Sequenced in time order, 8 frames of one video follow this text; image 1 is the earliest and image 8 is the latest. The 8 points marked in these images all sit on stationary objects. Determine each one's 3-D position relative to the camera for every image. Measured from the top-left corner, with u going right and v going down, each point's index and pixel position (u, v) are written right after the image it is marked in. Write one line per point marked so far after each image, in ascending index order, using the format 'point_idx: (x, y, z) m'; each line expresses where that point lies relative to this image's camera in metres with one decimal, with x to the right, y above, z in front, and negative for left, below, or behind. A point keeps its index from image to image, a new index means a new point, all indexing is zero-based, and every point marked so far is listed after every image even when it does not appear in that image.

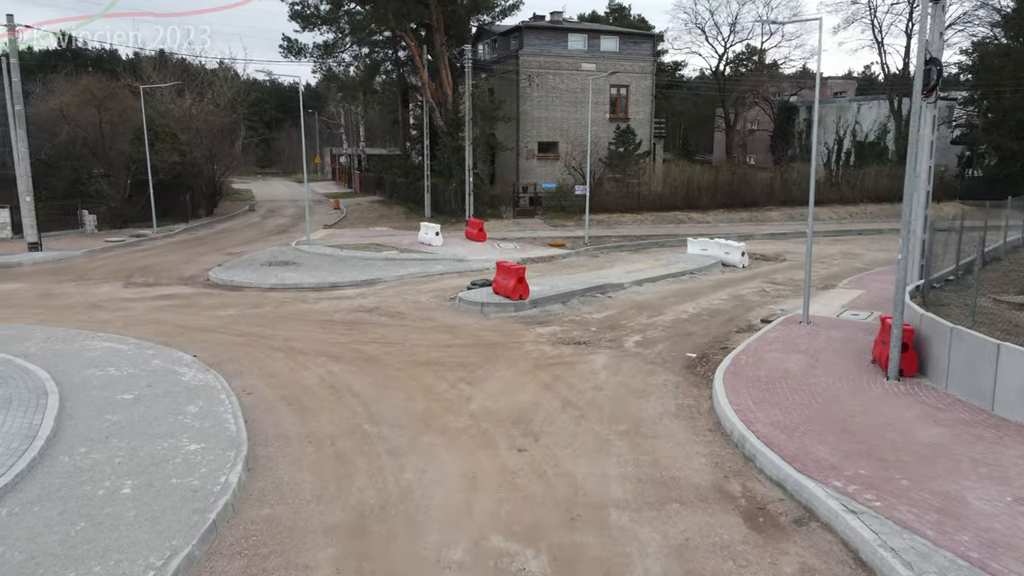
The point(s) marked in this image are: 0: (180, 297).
0: (-7.6, -0.2, +16.3) m
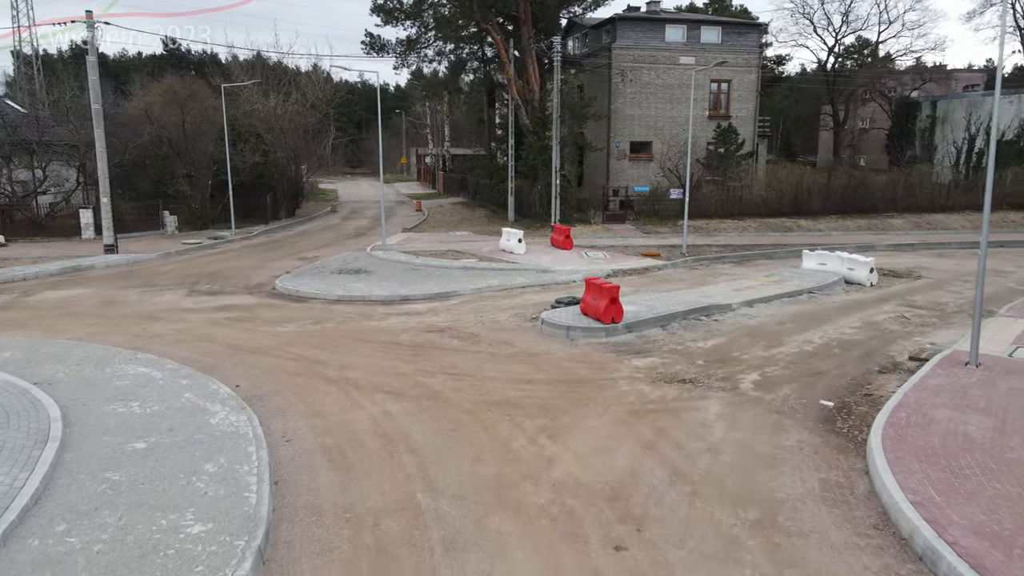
0: (-5.7, -0.5, +15.1) m
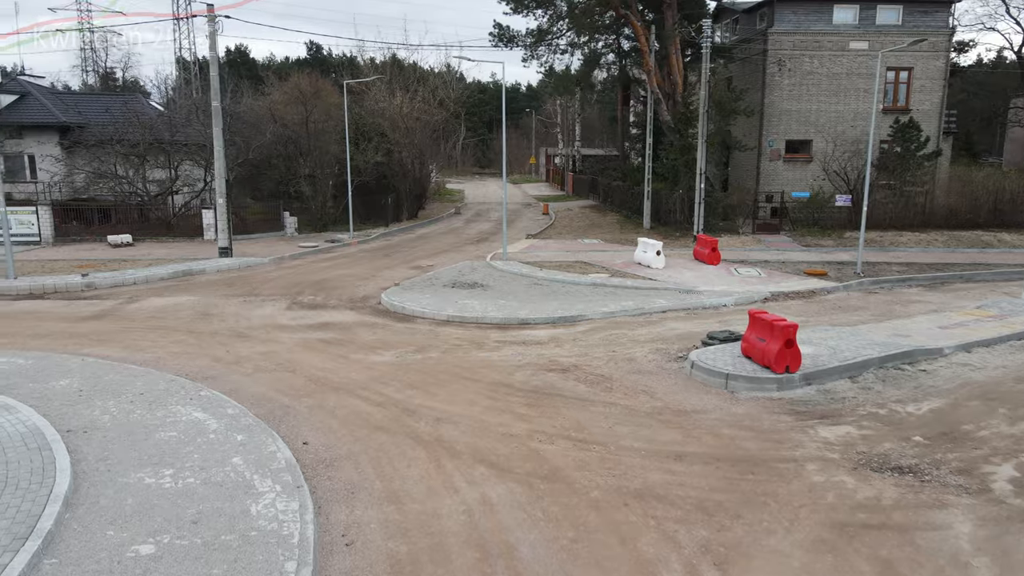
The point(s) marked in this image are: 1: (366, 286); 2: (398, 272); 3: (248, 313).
0: (-3.2, -0.8, +13.3) m
1: (-3.5, 0.0, +17.3) m
2: (-3.1, +0.4, +19.4) m
3: (-5.3, -0.5, +14.5) m
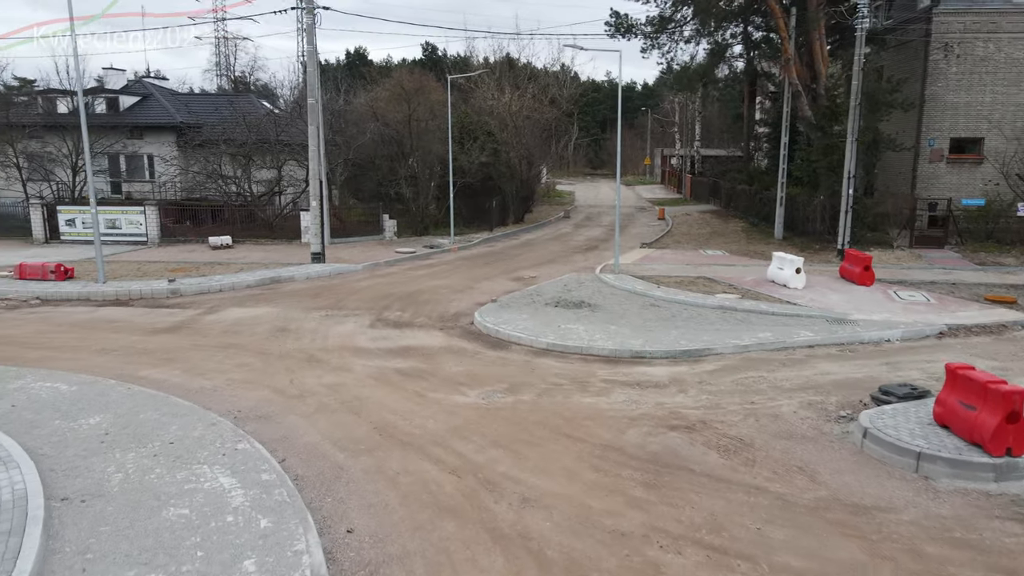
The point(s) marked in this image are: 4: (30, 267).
0: (-1.5, -1.1, +11.6) m
1: (-1.1, -0.3, +15.6) m
2: (-0.4, +0.1, +17.6) m
3: (-3.4, -0.8, +13.0) m
4: (-11.1, +0.4, +16.4) m
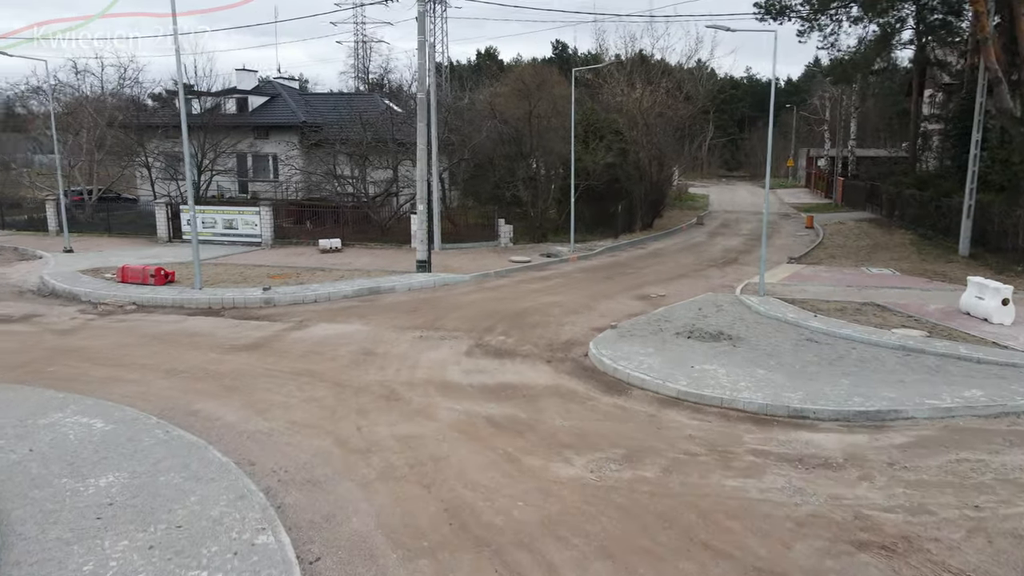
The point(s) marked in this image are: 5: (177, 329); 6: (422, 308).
0: (+0.1, -1.5, +9.5) m
1: (+1.1, -0.7, +13.4) m
2: (+2.2, -0.4, +15.2) m
3: (-1.5, -1.1, +11.3) m
4: (-8.5, +0.4, +15.9) m
5: (-6.1, -0.8, +13.0) m
6: (-1.8, -0.4, +14.7) m
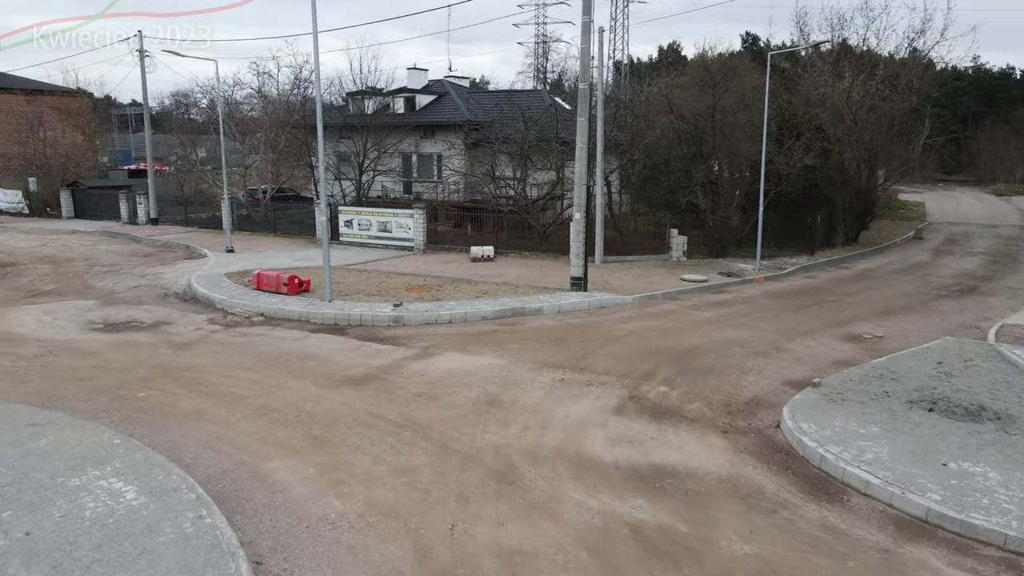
0: (+1.6, -2.0, +6.8) m
1: (+3.5, -1.3, +10.3) m
2: (+5.1, -1.0, +11.8) m
3: (+0.5, -1.5, +8.9) m
4: (-5.1, +0.2, +15.0) m
5: (-3.5, -1.0, +11.6) m
6: (+1.0, -0.9, +12.3) m
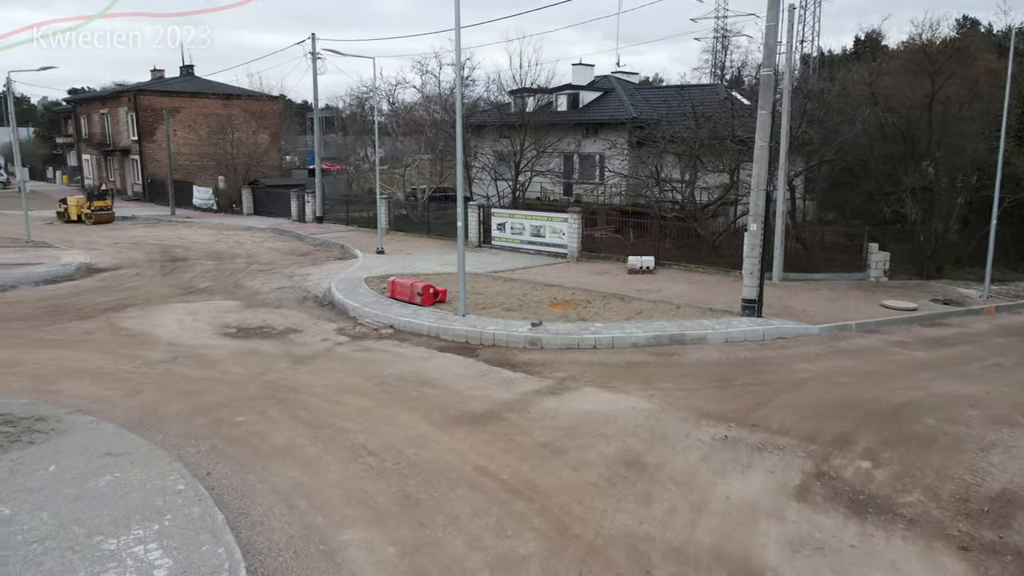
0: (+2.4, -2.4, +4.5) m
1: (+5.2, -1.8, +7.5) m
2: (+7.0, -1.6, +8.6) m
3: (+1.8, -1.9, +6.8) m
4: (-2.1, 0.0, +14.0) m
5: (-1.4, -1.2, +10.3) m
6: (+3.2, -1.3, +10.0) m
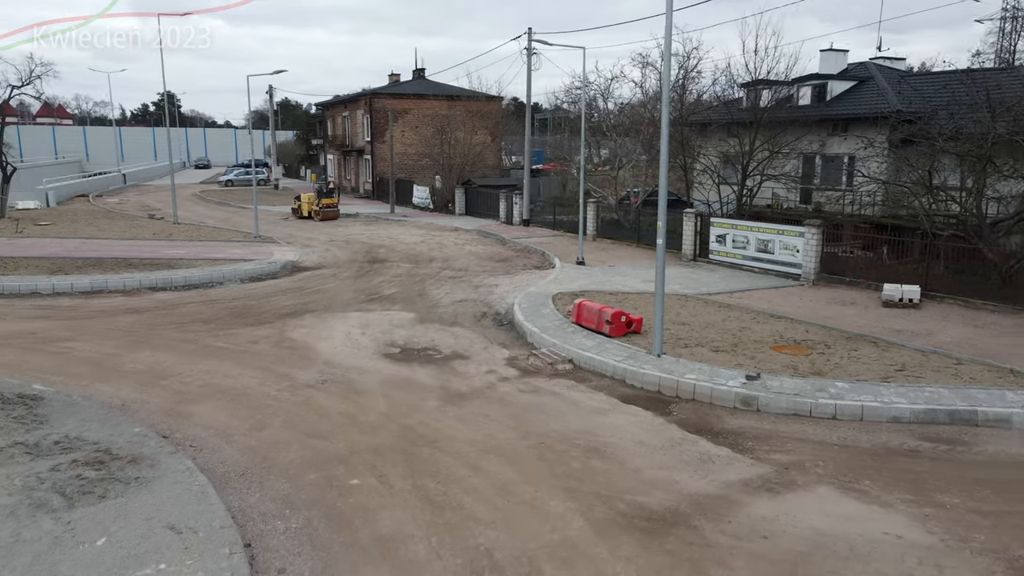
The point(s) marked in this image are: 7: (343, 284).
0: (+2.7, -2.9, +1.4) m
1: (+6.2, -2.5, +3.4) m
2: (+8.3, -2.4, +3.9) m
3: (+2.8, -2.5, +3.7) m
4: (+1.3, -0.4, +11.8) m
5: (+0.8, -1.6, +8.1) m
6: (+5.1, -1.9, +6.4) m
7: (-4.0, +0.1, +16.9) m
